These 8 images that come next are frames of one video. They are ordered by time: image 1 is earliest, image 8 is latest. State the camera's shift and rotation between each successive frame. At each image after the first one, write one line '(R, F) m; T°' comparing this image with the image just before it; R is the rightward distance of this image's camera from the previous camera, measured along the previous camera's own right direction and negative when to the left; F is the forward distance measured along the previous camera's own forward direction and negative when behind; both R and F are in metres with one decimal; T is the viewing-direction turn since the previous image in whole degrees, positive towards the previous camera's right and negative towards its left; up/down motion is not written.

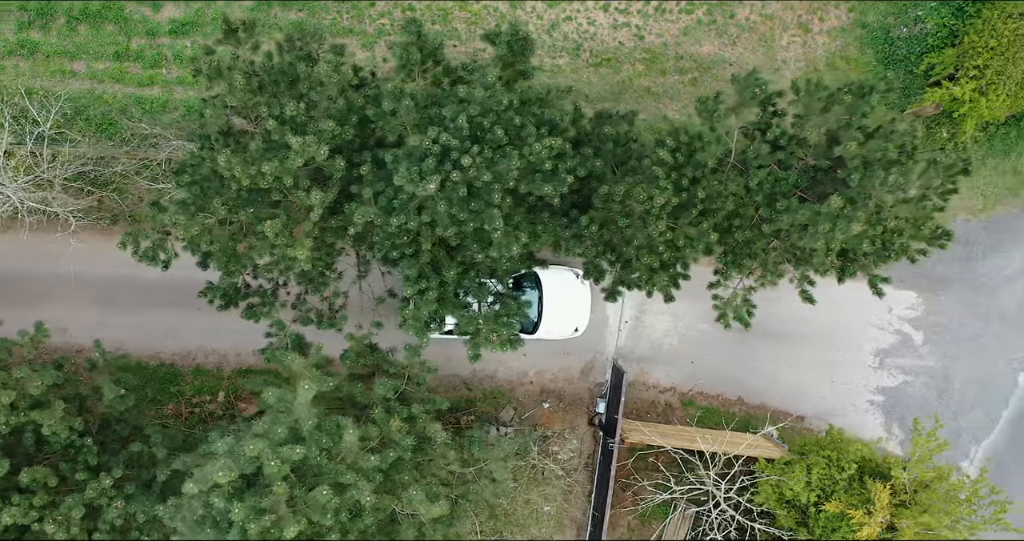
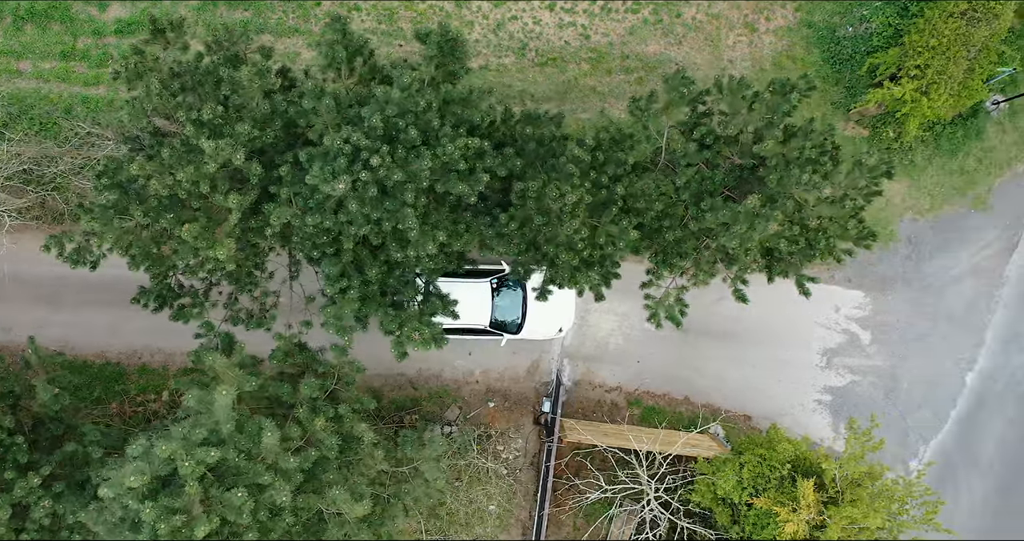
(+0.7, 0.0) m; 0°
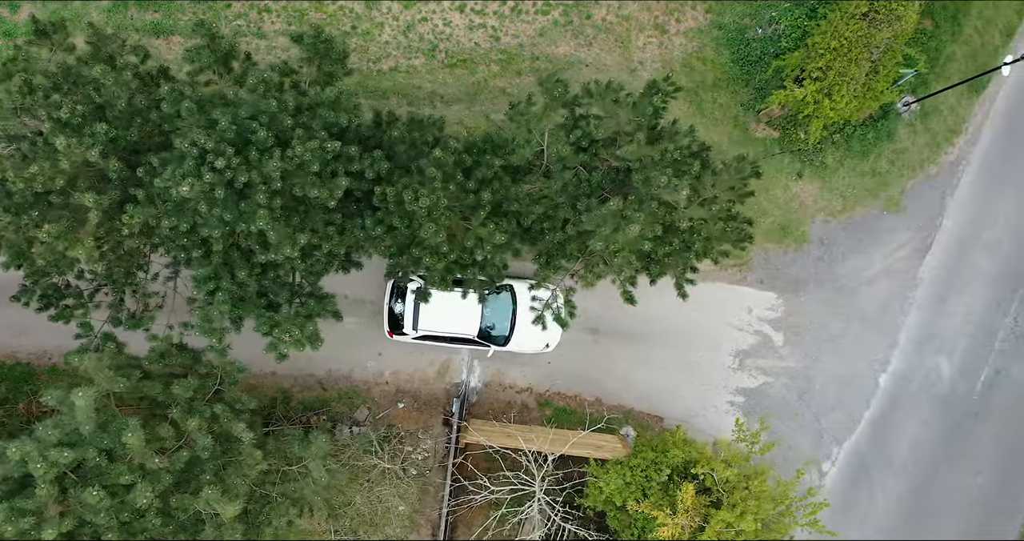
(+1.2, 0.0) m; 0°
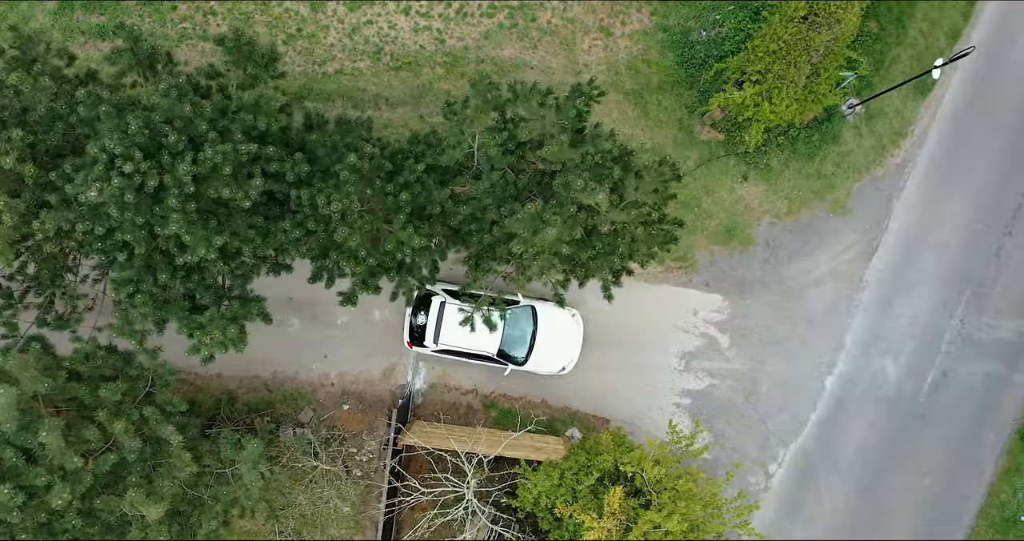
(+0.8, 0.0) m; 0°
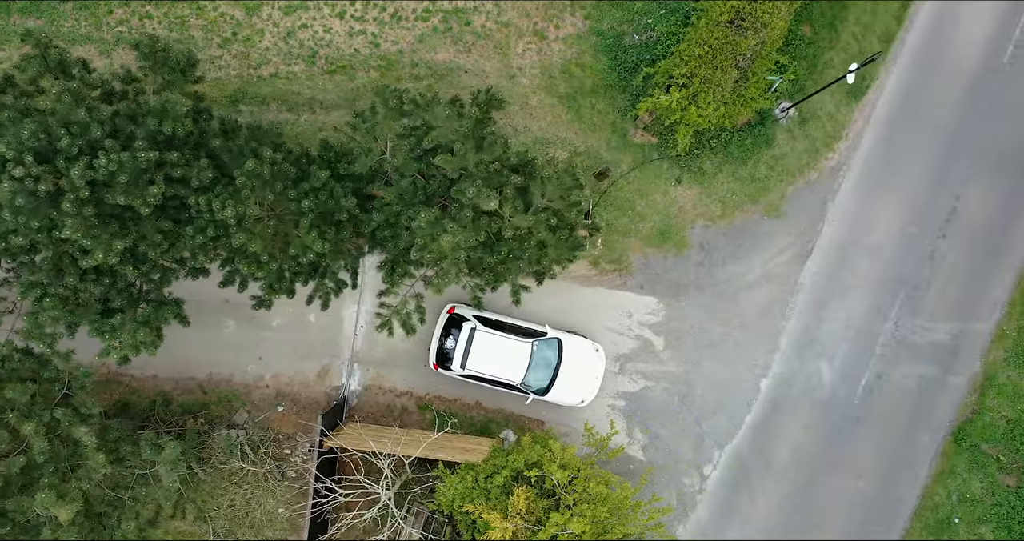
(+0.9, -0.1) m; 0°
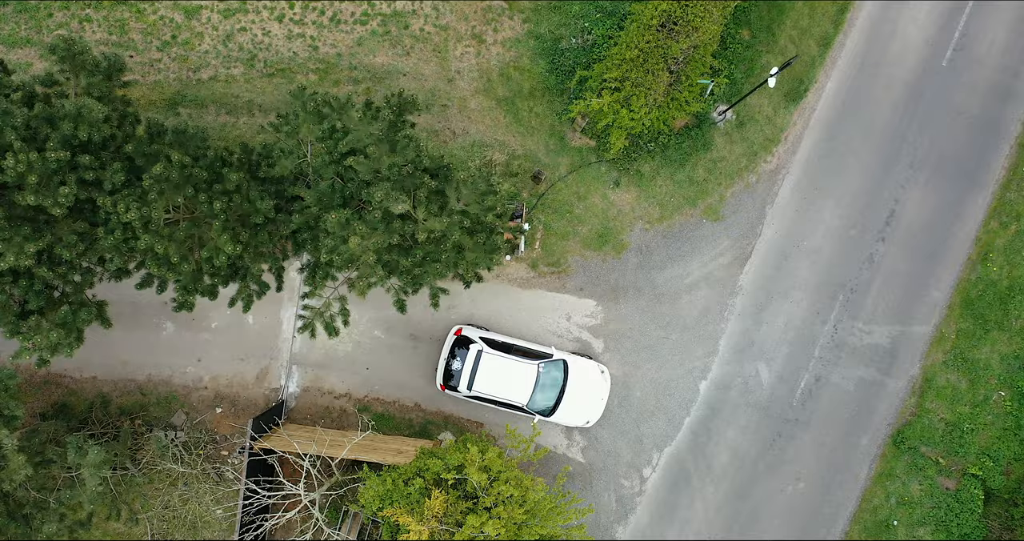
(+0.9, 0.0) m; 0°
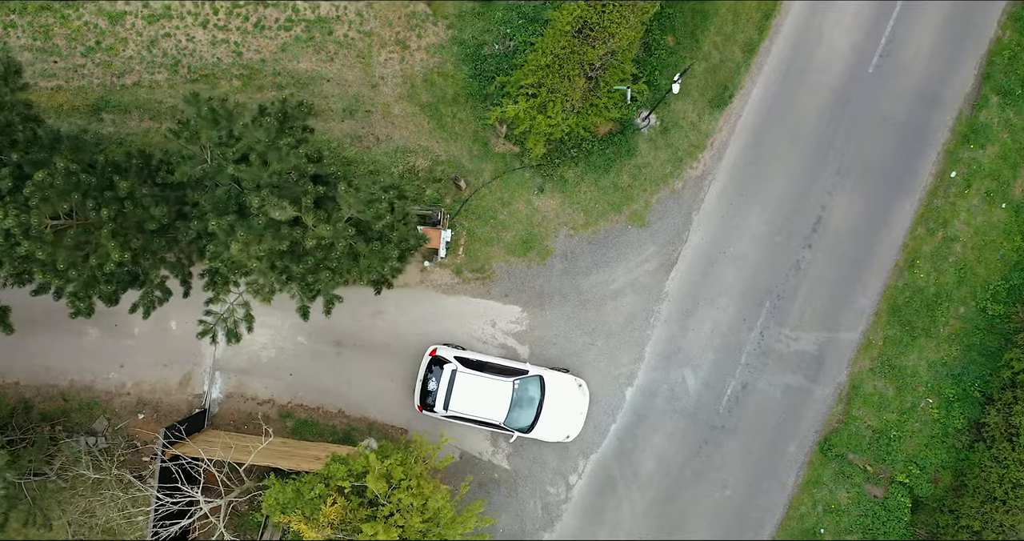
(+1.1, 0.0) m; 0°
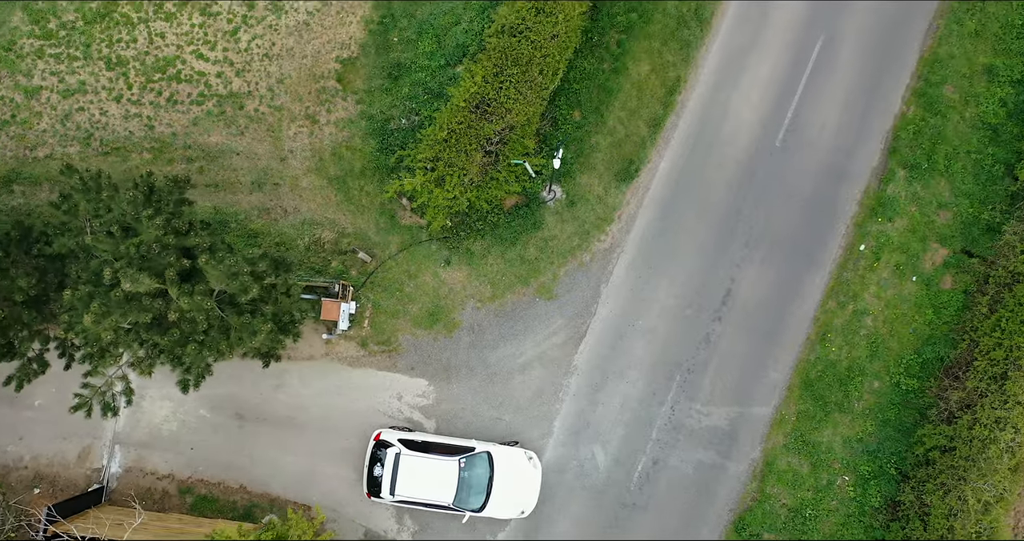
(+1.3, +0.1) m; 0°
